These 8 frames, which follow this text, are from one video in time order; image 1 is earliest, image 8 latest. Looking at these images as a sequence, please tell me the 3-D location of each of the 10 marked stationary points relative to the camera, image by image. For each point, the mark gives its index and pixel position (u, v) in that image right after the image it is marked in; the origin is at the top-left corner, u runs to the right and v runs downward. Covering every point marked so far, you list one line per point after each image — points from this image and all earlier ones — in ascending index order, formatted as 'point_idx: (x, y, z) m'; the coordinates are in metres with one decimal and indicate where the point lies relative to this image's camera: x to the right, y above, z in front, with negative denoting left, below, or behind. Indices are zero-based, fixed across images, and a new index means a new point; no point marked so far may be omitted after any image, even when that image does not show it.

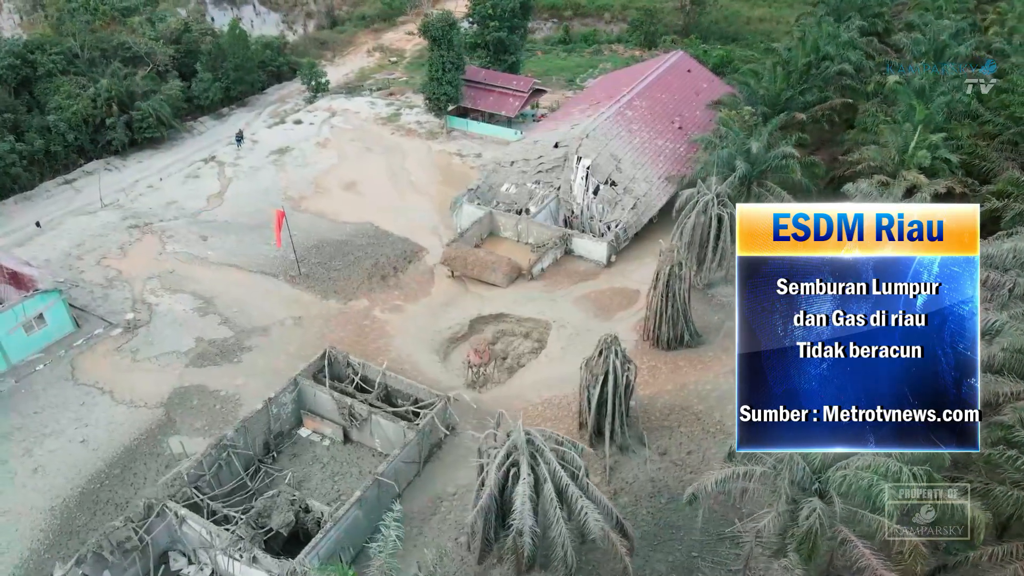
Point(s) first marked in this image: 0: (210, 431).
0: (-7.5, -3.6, +18.3) m
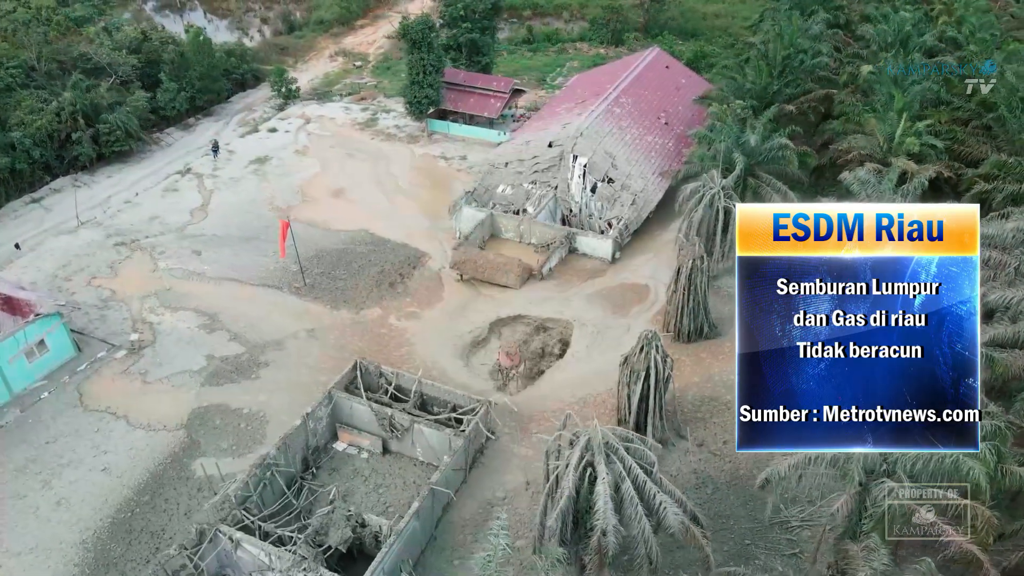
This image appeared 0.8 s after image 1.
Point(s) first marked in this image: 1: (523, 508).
0: (-6.6, -3.9, +17.8) m
1: (+0.3, -4.7, +15.8) m
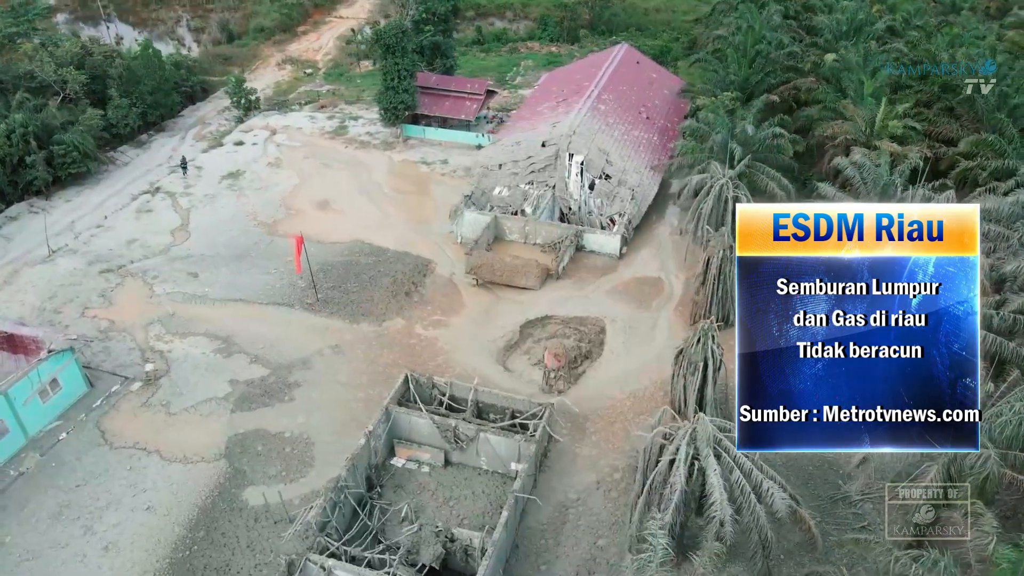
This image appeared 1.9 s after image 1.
0: (-5.2, -4.4, +17.2) m
1: (+1.9, -4.7, +15.9) m
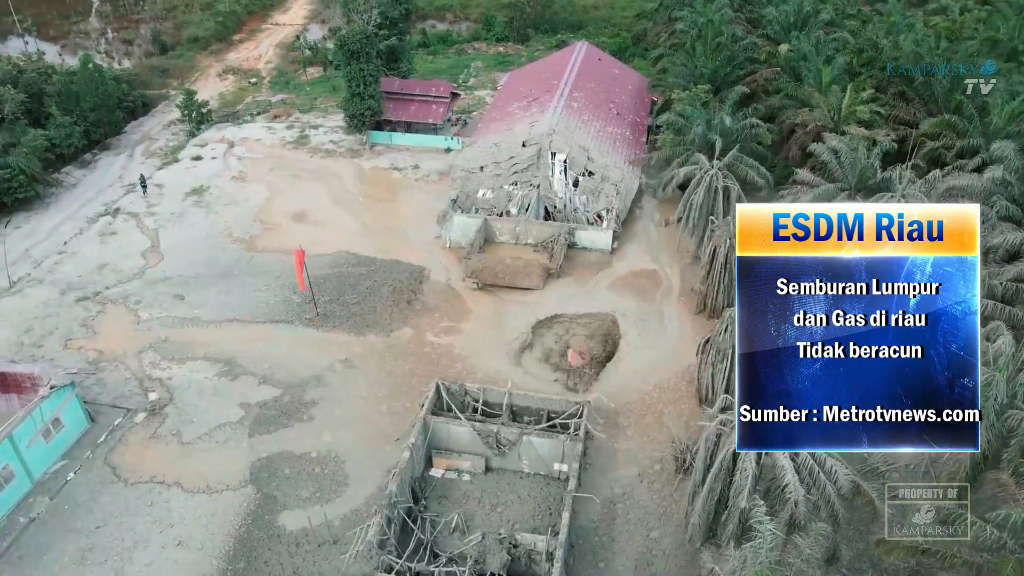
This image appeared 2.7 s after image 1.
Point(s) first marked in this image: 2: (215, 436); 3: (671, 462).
0: (-4.3, -4.8, +16.8) m
1: (+2.9, -4.6, +16.0) m
2: (-7.5, -3.7, +18.6) m
3: (+3.6, -4.0, +16.7) m
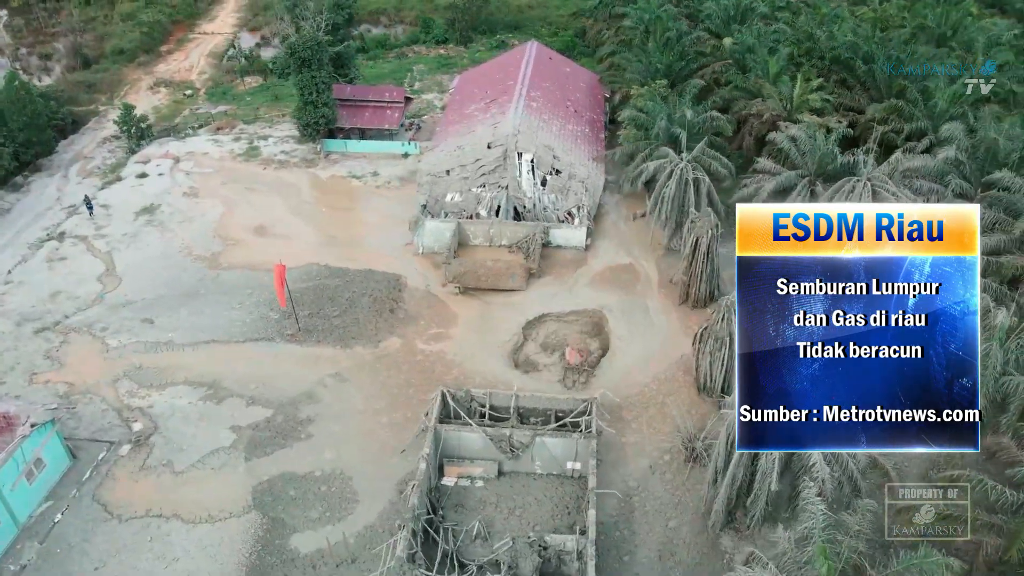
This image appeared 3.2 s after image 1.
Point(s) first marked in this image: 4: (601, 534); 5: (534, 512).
0: (-3.9, -5.1, +16.4) m
1: (+3.2, -4.5, +16.3) m
2: (-7.4, -4.2, +17.9) m
3: (+3.9, -3.8, +17.0) m
4: (+1.9, -5.1, +15.4) m
5: (+0.5, -4.8, +15.7) m
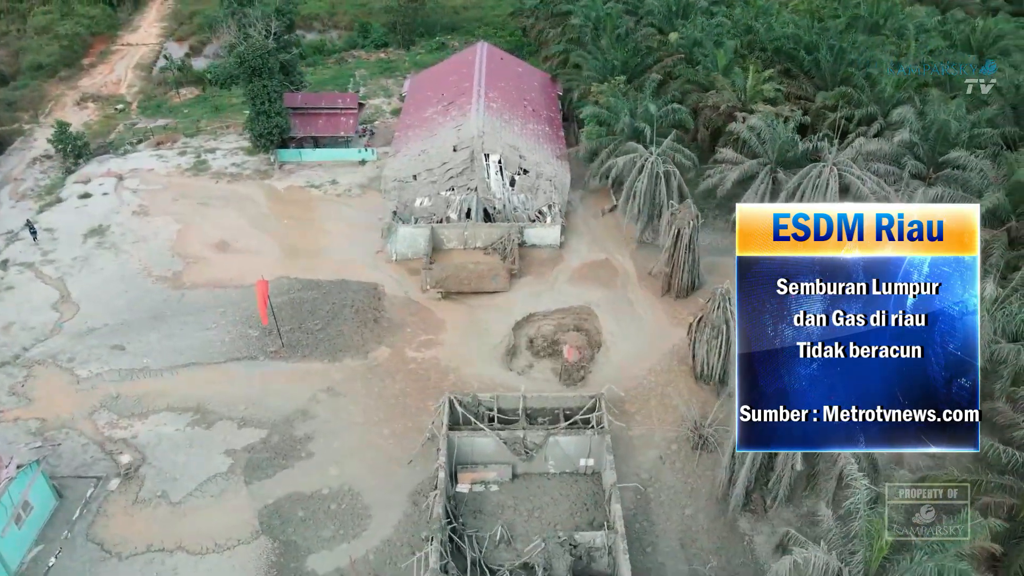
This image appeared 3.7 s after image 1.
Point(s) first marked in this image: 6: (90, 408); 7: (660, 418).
0: (-3.5, -5.3, +16.0) m
1: (+3.6, -4.3, +16.5) m
2: (-7.1, -4.7, +17.2) m
3: (+4.1, -3.6, +17.3) m
4: (+2.3, -5.1, +15.5) m
5: (+0.9, -4.8, +15.8) m
6: (-11.2, -3.2, +19.6) m
7: (+3.6, -3.2, +17.9) m
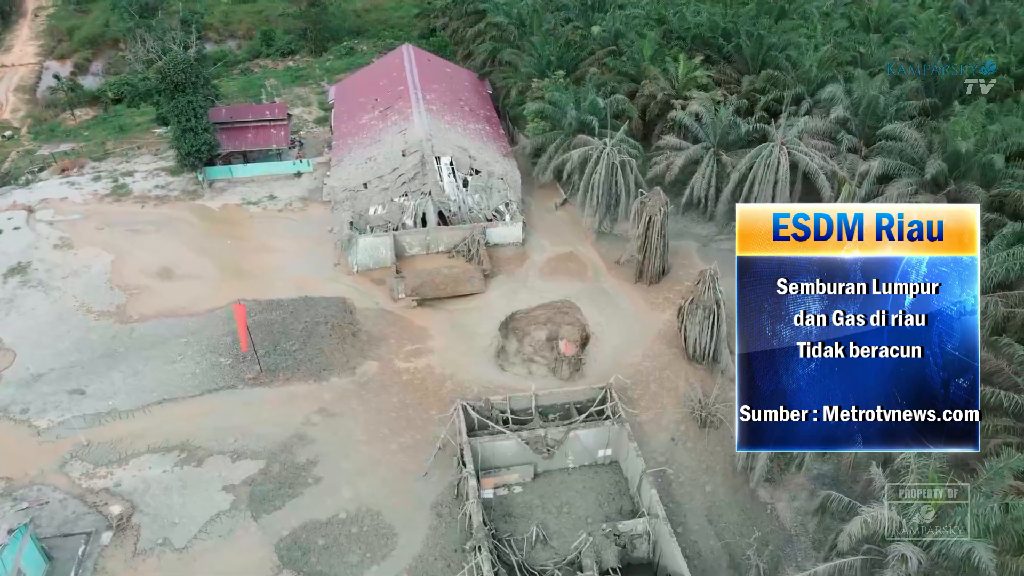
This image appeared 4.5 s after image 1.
0: (-2.8, -5.6, +15.5) m
1: (+4.0, -4.0, +17.0) m
2: (-6.6, -5.3, +16.3) m
3: (+4.3, -3.2, +17.8) m
4: (+3.0, -4.8, +15.8) m
5: (+1.5, -4.7, +15.9) m
6: (-11.1, -4.2, +18.1) m
7: (+3.8, -2.8, +18.3) m
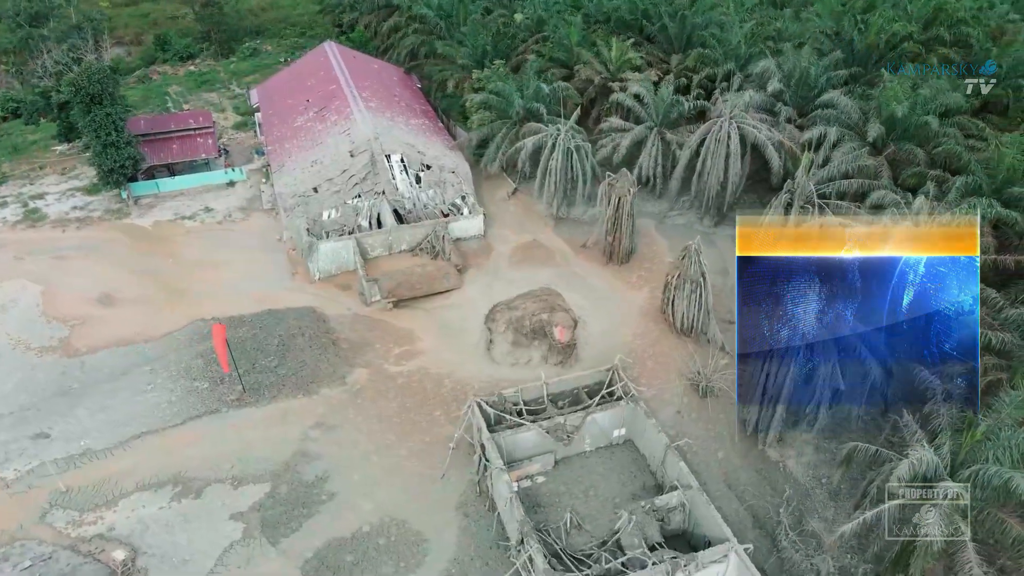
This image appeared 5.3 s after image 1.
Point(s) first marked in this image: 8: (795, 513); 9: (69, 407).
0: (-2.1, -5.7, +15.2) m
1: (+4.3, -3.4, +17.5) m
2: (-5.9, -5.8, +15.5) m
3: (+4.5, -2.6, +18.3) m
4: (+3.6, -4.3, +16.2) m
5: (+2.1, -4.3, +16.1) m
6: (-10.7, -5.0, +16.7) m
7: (+3.8, -2.3, +18.8) m
8: (+6.0, -4.7, +15.5) m
9: (-11.9, -3.2, +19.7) m
